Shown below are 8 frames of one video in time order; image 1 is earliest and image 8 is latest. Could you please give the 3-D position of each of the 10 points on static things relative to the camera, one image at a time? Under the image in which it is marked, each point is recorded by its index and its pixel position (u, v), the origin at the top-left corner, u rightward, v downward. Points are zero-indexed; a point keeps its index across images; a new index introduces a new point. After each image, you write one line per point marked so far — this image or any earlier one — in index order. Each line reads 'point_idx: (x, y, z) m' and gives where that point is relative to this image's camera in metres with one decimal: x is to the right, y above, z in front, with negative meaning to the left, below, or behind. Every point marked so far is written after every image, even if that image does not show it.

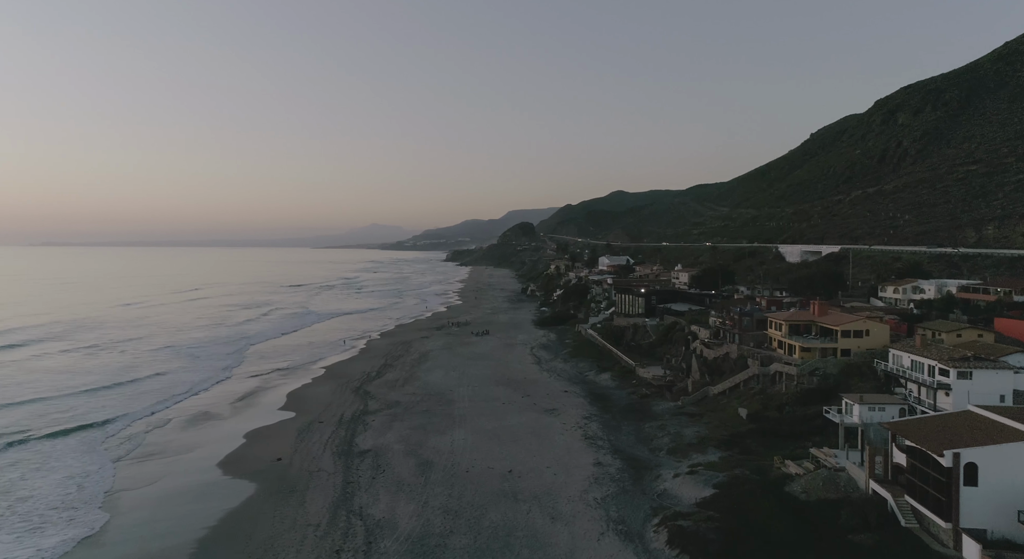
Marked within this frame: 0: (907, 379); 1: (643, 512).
0: (+9.6, -2.4, +14.4) m
1: (+2.6, -4.7, +12.0) m
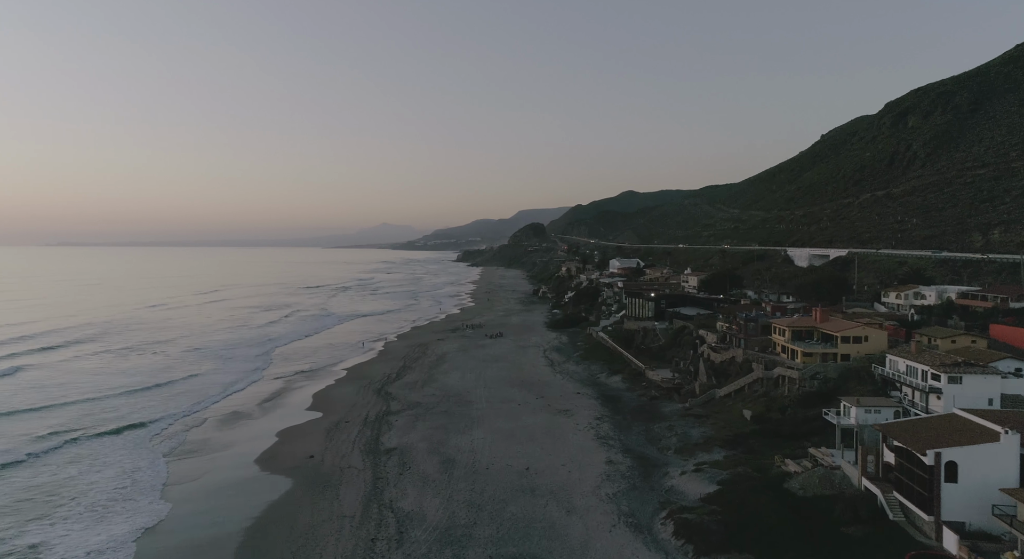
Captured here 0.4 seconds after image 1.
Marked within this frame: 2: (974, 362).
0: (+10.0, -2.6, +15.3) m
1: (+3.0, -4.9, +13.0) m
2: (+11.5, -2.0, +14.7) m
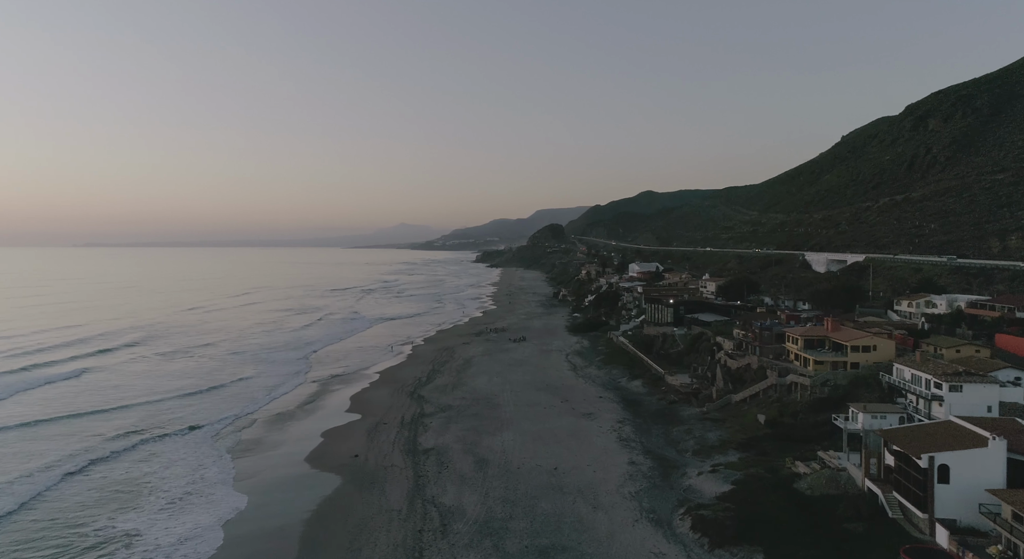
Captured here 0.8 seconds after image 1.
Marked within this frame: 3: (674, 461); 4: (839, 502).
0: (+10.8, -3.0, +16.3) m
1: (+3.8, -5.3, +14.2) m
2: (+12.2, -2.4, +15.7) m
3: (+4.6, -5.1, +16.9) m
4: (+7.1, -4.8, +12.9) m
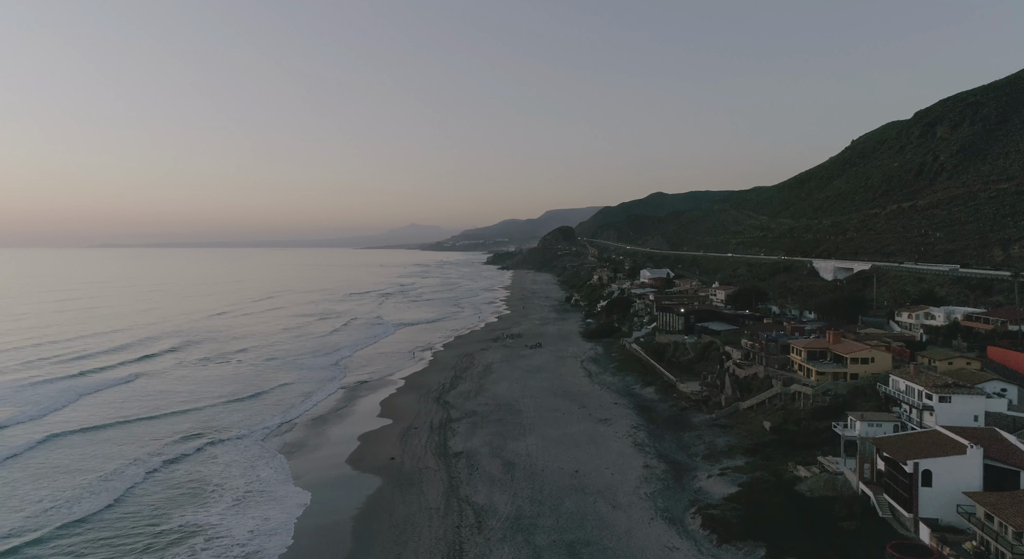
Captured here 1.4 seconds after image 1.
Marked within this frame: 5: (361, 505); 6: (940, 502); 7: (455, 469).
0: (+11.6, -3.6, +17.7) m
1: (+4.5, -5.9, +15.7) m
2: (+13.0, -3.0, +17.1) m
3: (+5.4, -5.7, +18.4) m
4: (+7.8, -5.4, +14.4) m
5: (-4.1, -6.1, +16.2) m
6: (+9.2, -4.8, +12.8) m
7: (-1.8, -5.9, +18.6) m
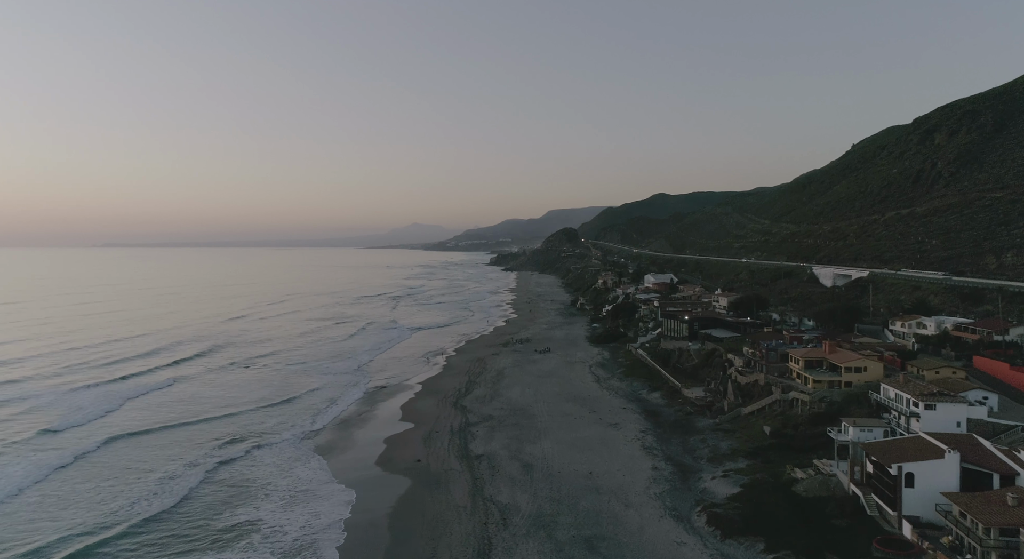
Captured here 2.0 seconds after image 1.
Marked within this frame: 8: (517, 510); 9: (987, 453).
0: (+12.2, -4.1, +19.1) m
1: (+5.1, -6.4, +17.2) m
2: (+13.6, -3.5, +18.5) m
3: (+6.0, -6.2, +19.8) m
4: (+8.4, -5.9, +15.9) m
5: (-3.5, -6.7, +17.7) m
6: (+9.8, -5.3, +14.2) m
7: (-1.2, -6.4, +20.1) m
8: (+0.1, -6.6, +17.1) m
9: (+11.8, -4.4, +14.8) m
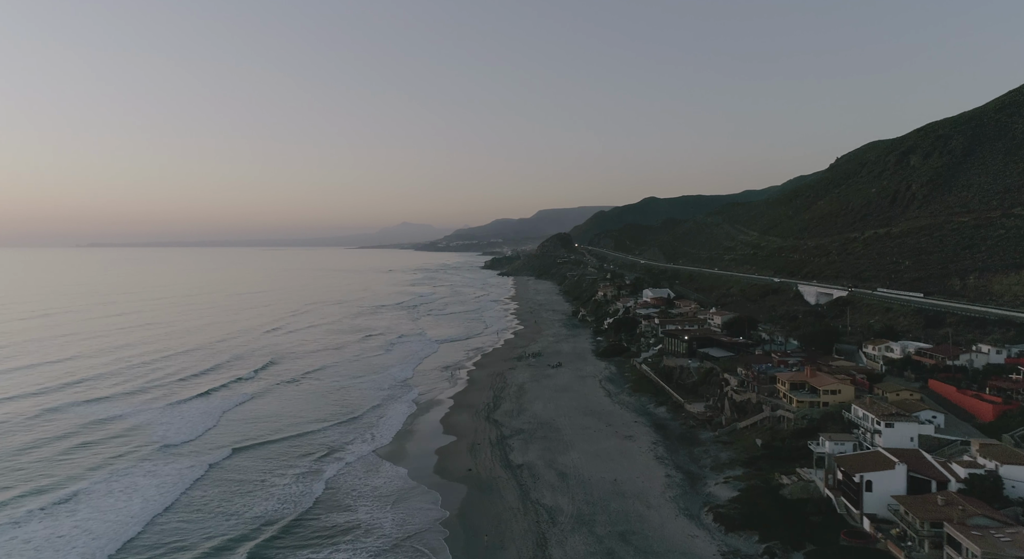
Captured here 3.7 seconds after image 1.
0: (+13.7, -5.7, +23.5) m
1: (+6.7, -8.1, +21.5) m
2: (+15.1, -5.1, +23.0) m
3: (+7.5, -7.9, +24.2) m
4: (+10.0, -7.6, +20.2) m
5: (-1.9, -8.3, +21.8) m
6: (+11.4, -7.0, +18.6) m
7: (+0.4, -8.1, +24.3) m
8: (+1.7, -8.3, +21.3) m
9: (+13.4, -6.0, +19.2) m
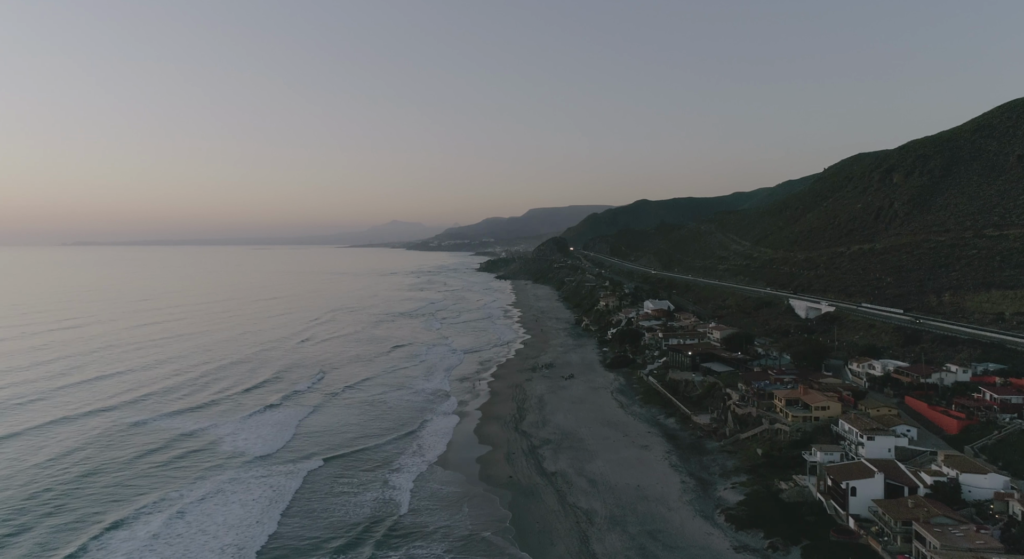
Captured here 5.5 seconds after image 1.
0: (+15.5, -7.3, +27.6) m
1: (+8.5, -9.7, +25.5) m
2: (+16.9, -6.7, +27.1) m
3: (+9.3, -9.5, +28.1) m
4: (+11.8, -9.2, +24.2) m
5: (-0.1, -10.0, +25.7) m
6: (+13.3, -8.6, +22.7) m
7: (+2.1, -9.7, +28.2) m
8: (+3.5, -9.9, +25.1) m
9: (+15.2, -7.6, +23.3) m
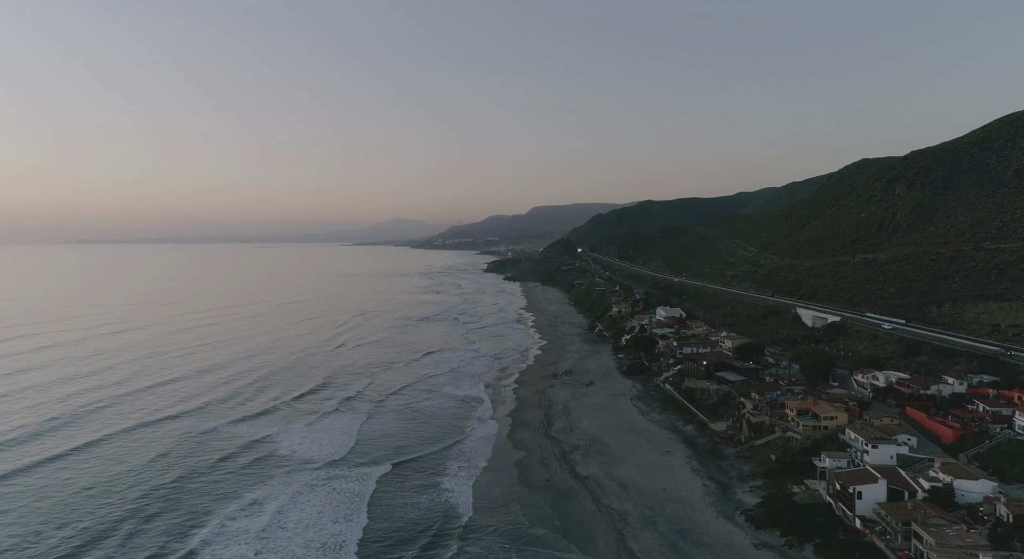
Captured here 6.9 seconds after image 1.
0: (+17.4, -8.5, +30.6) m
1: (+10.5, -10.9, +28.5) m
2: (+18.9, -7.9, +30.0) m
3: (+11.2, -10.7, +31.1) m
4: (+13.8, -10.4, +27.2) m
5: (+1.9, -11.2, +28.7) m
6: (+15.2, -9.8, +25.6) m
7: (+4.1, -10.9, +31.2) m
8: (+5.5, -11.1, +28.2) m
9: (+17.2, -8.8, +26.3) m
